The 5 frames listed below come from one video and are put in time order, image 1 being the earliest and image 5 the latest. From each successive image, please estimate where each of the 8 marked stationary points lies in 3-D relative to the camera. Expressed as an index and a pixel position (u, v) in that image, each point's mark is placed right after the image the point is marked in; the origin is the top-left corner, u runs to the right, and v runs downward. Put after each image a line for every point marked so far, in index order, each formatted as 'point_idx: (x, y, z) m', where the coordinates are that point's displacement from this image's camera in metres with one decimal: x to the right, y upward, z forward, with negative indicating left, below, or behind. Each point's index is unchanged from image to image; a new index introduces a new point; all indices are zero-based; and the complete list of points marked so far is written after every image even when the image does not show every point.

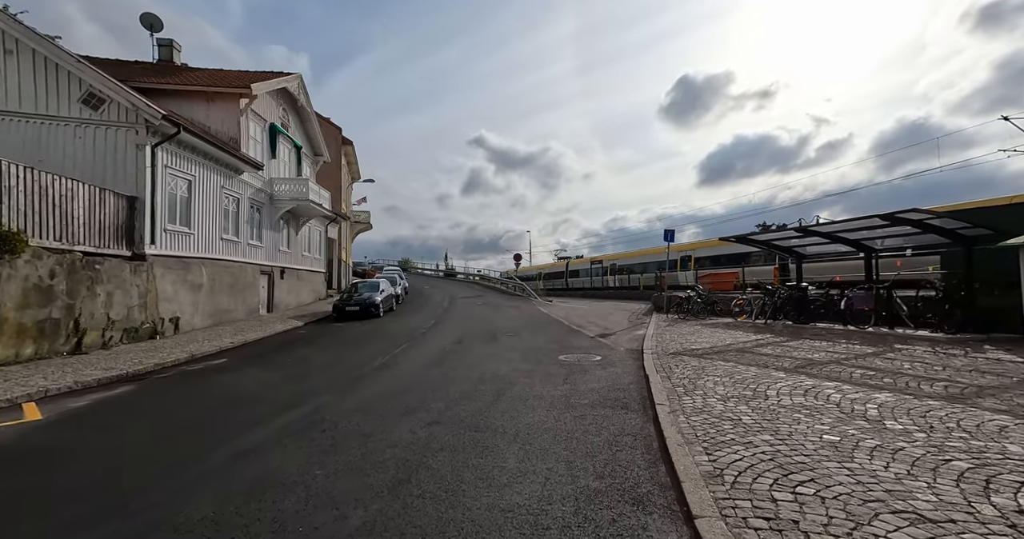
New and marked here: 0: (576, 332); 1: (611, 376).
0: (+2.2, -2.1, +14.7) m
1: (+1.7, -1.9, +7.7) m
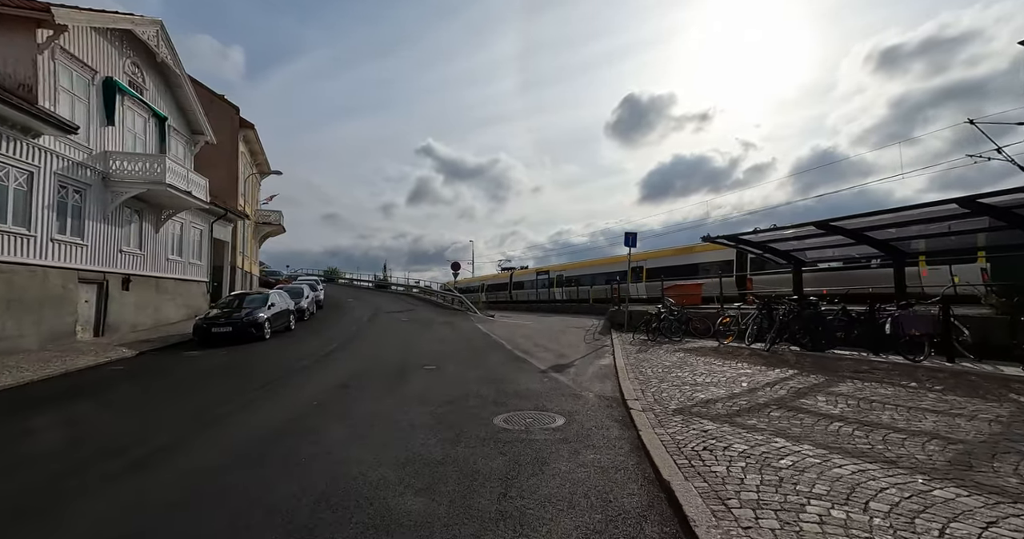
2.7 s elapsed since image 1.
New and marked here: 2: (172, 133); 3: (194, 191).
0: (+0.3, -2.3, +10.9) m
1: (+0.7, -1.9, +3.9) m
2: (-14.3, +5.7, +18.4) m
3: (-13.3, +3.3, +18.3) m
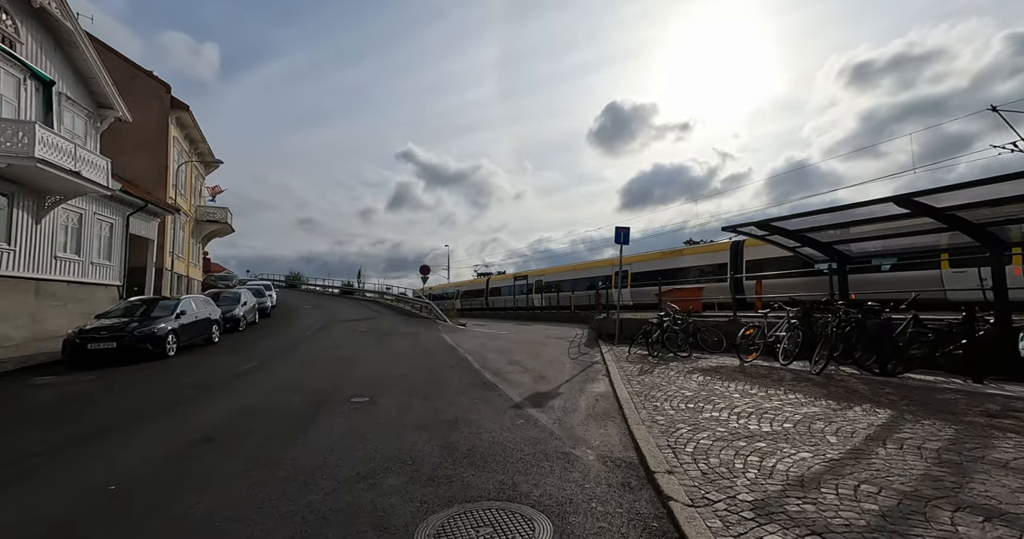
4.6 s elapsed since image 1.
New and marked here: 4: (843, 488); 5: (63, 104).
0: (-0.4, -2.3, +8.0) m
1: (+0.4, -1.7, +1.1) m
2: (-15.3, +5.7, +15.0) m
3: (-14.3, +3.3, +14.9) m
4: (+2.6, -1.7, +3.5) m
5: (-15.3, +5.7, +14.9) m
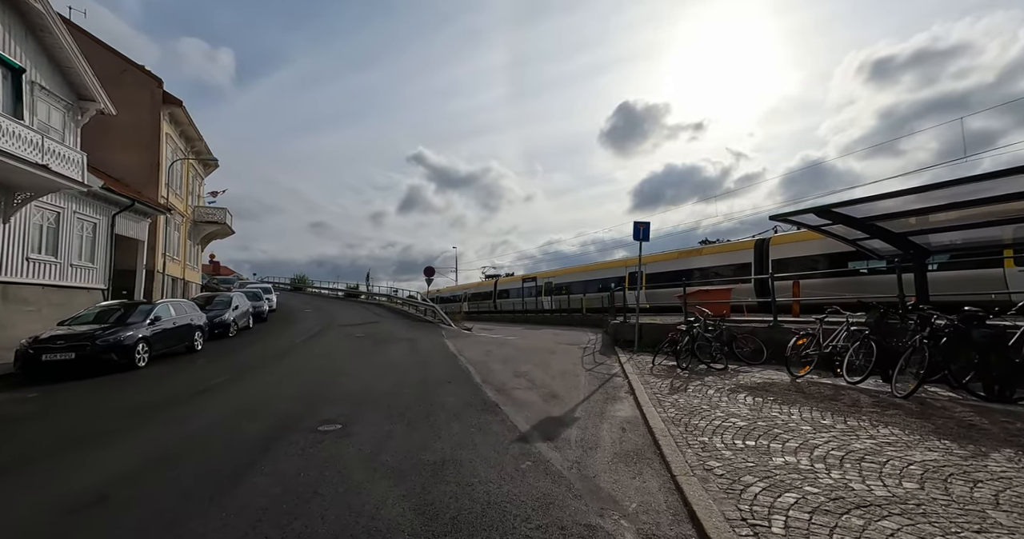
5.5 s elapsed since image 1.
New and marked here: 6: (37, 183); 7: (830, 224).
0: (-0.3, -2.2, +6.6) m
1: (+0.3, -1.6, -0.4) m
2: (-15.1, +5.6, +13.9) m
3: (-14.1, +3.2, +13.8) m
4: (+2.6, -1.6, +2.0) m
5: (-15.1, +5.6, +13.8) m
6: (-14.3, +2.6, +13.1) m
7: (+5.7, +0.8, +7.8) m
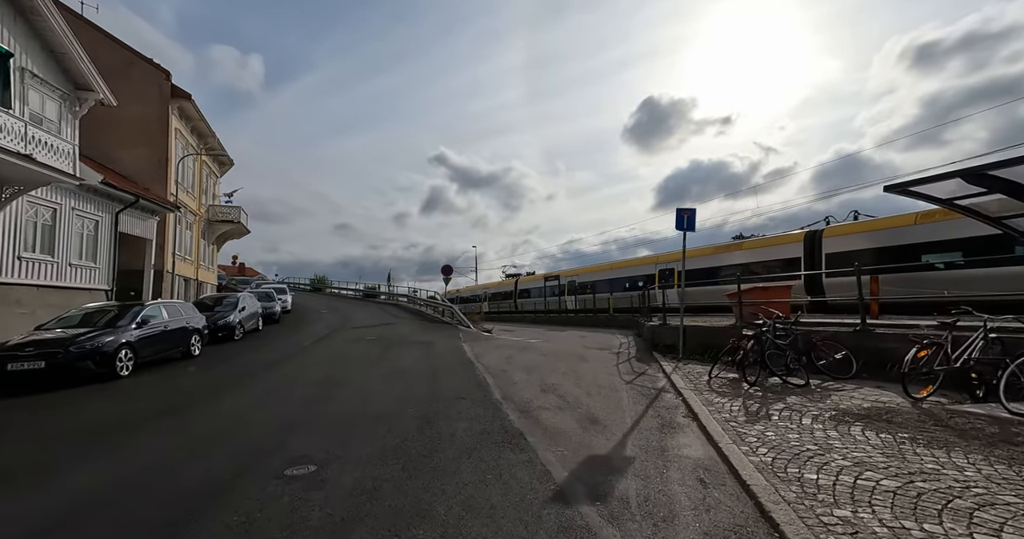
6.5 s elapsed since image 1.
0: (0.0, -2.1, +4.9) m
1: (+0.3, -1.5, -2.0) m
2: (-14.4, +5.6, +13.0) m
3: (-13.4, +3.2, +12.8) m
4: (+2.7, -1.5, +0.2) m
5: (-14.4, +5.6, +12.9) m
6: (-13.6, +2.6, +12.2) m
7: (+6.1, +1.0, +5.8) m
